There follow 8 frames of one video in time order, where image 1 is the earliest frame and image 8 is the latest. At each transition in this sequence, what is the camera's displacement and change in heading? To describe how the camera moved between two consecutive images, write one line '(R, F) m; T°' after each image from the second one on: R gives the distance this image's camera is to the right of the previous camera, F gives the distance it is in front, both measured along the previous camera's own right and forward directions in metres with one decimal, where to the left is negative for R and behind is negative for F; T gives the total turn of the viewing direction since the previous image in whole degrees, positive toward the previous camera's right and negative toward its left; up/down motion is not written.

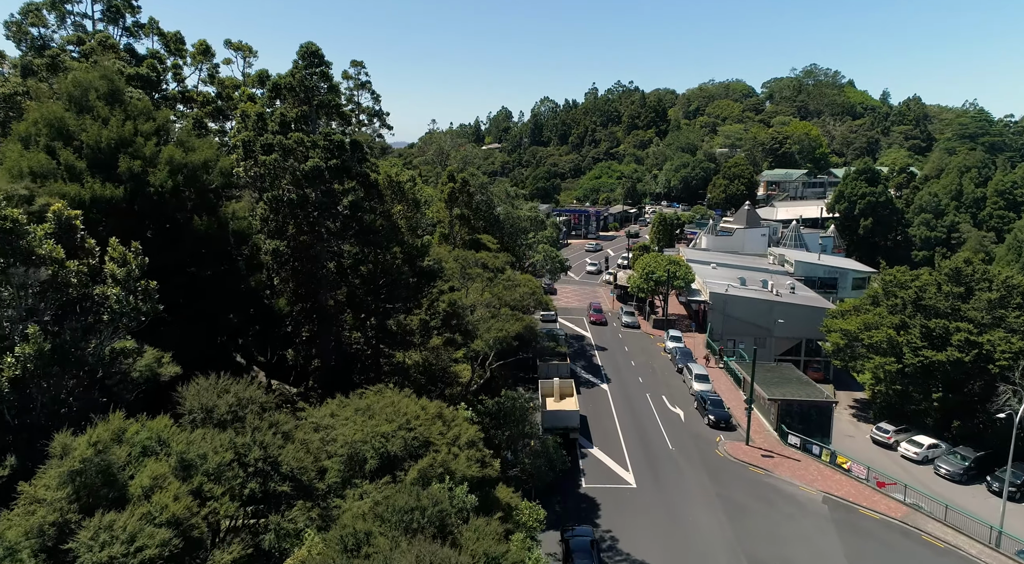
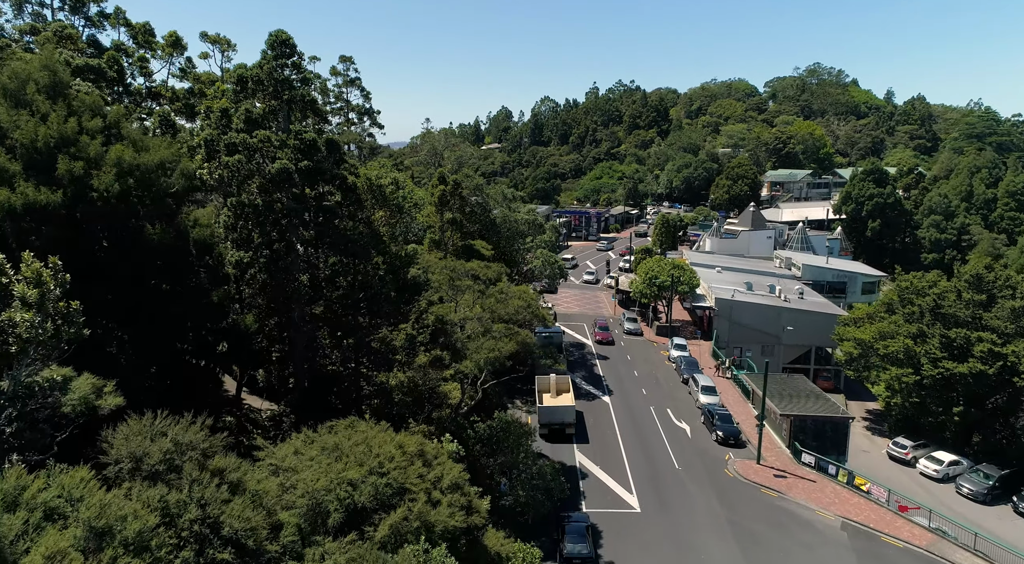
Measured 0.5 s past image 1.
(+0.2, +2.1) m; 0°
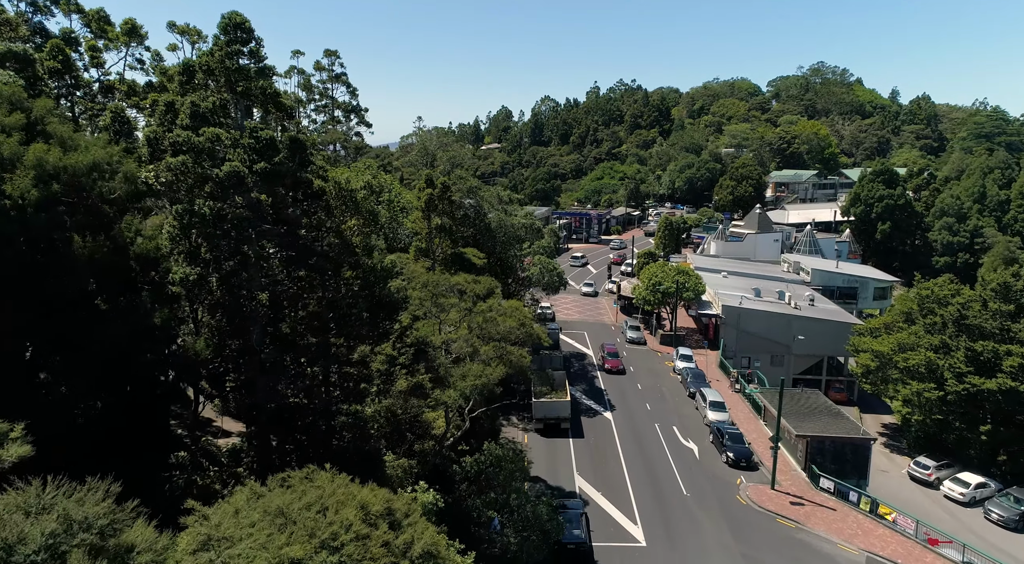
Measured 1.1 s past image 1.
(+0.3, +2.5) m; 0°
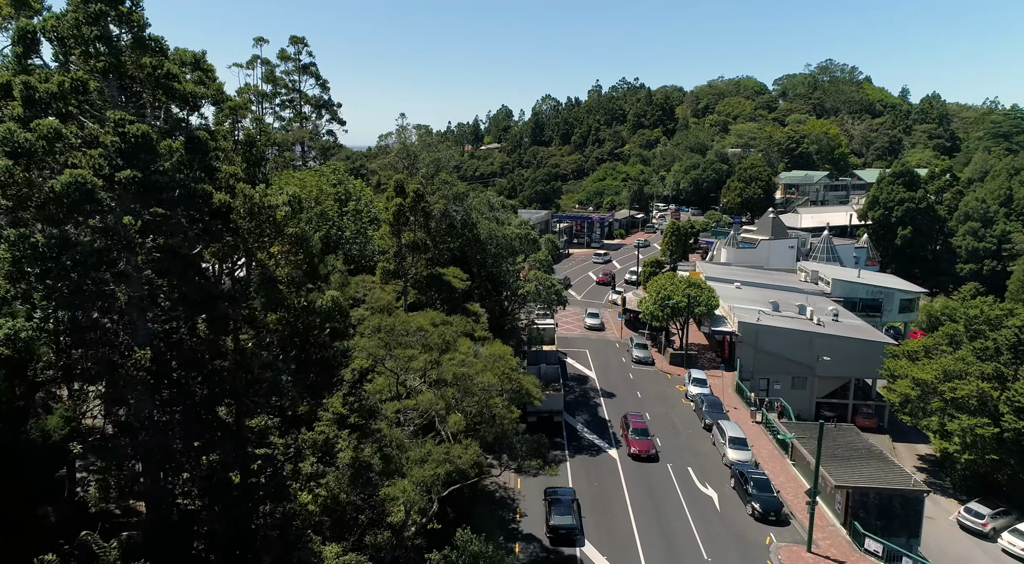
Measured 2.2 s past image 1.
(+0.4, +4.7) m; 0°
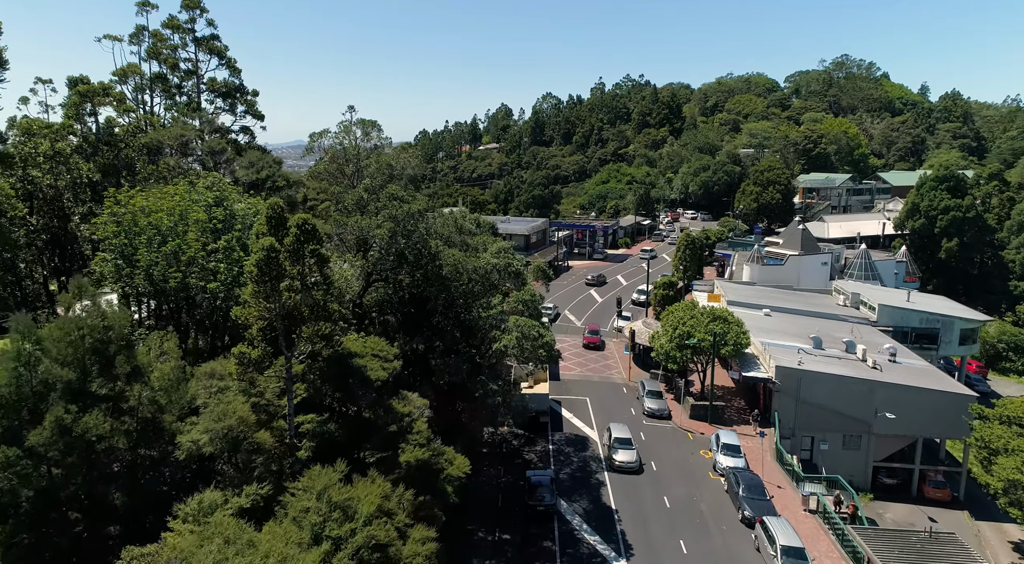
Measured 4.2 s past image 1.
(+1.0, +9.0) m; 0°
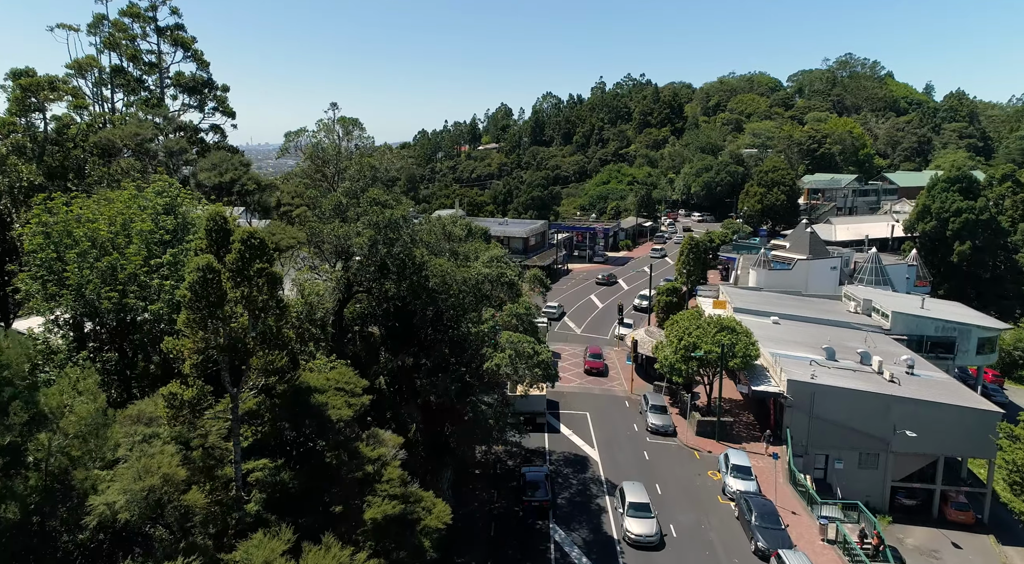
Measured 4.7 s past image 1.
(+0.3, +2.2) m; 0°
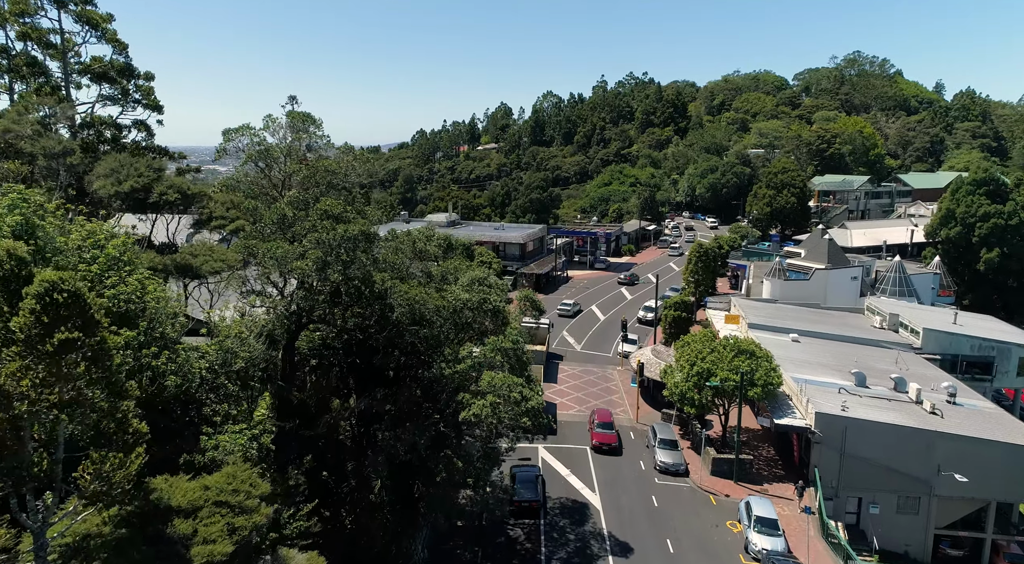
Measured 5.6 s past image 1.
(+0.5, +4.3) m; 0°
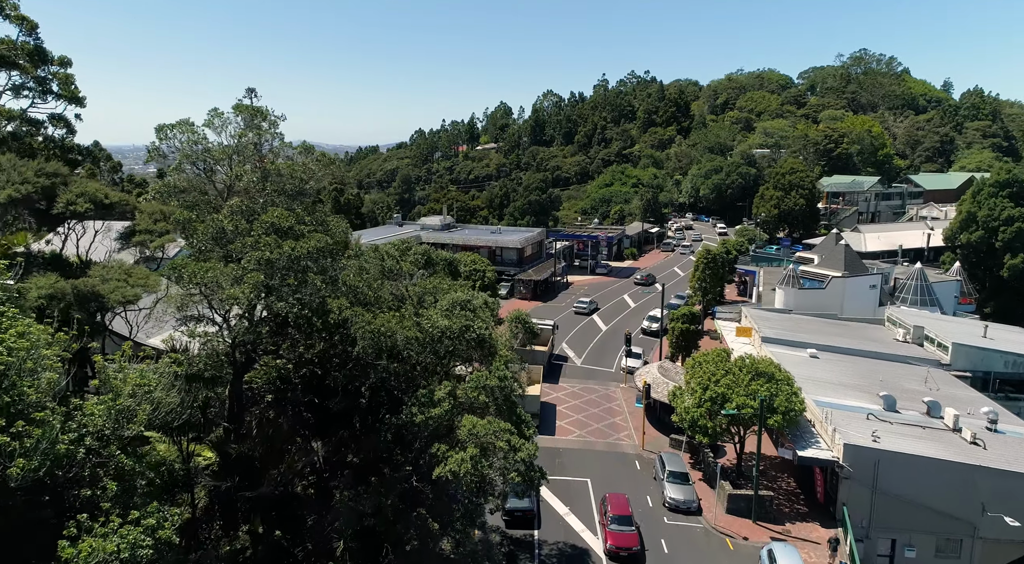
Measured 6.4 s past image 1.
(+0.3, +3.3) m; 0°
